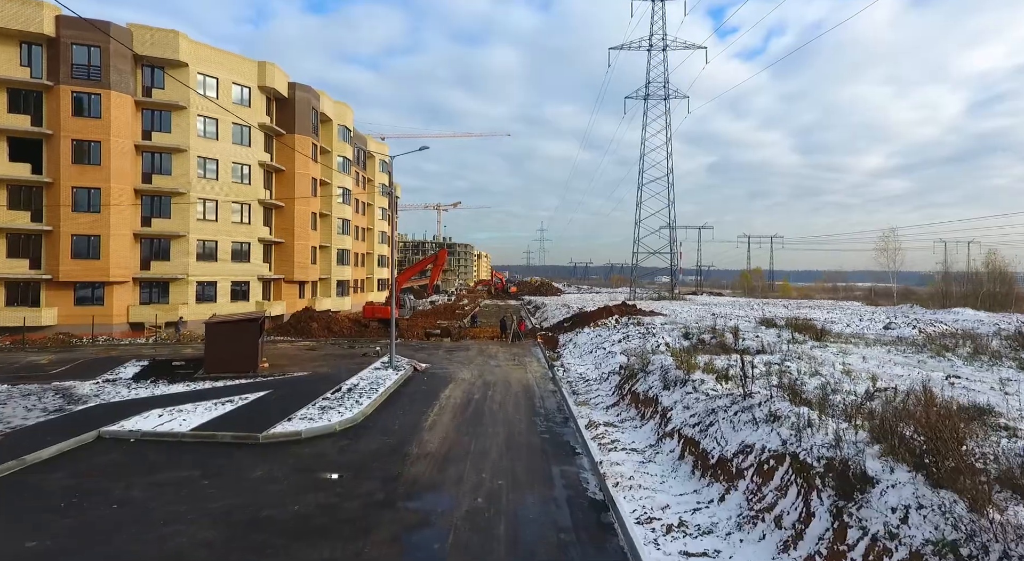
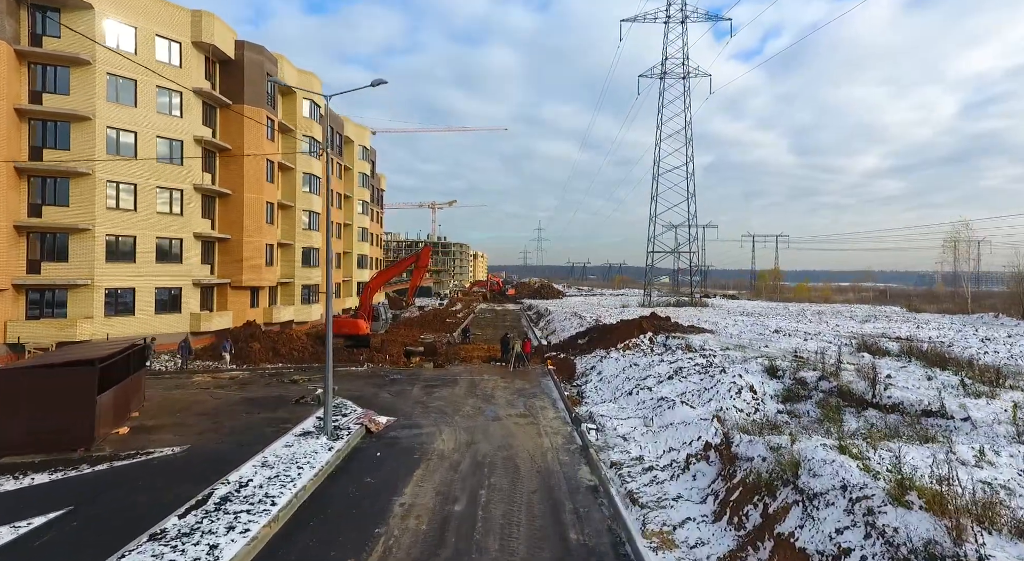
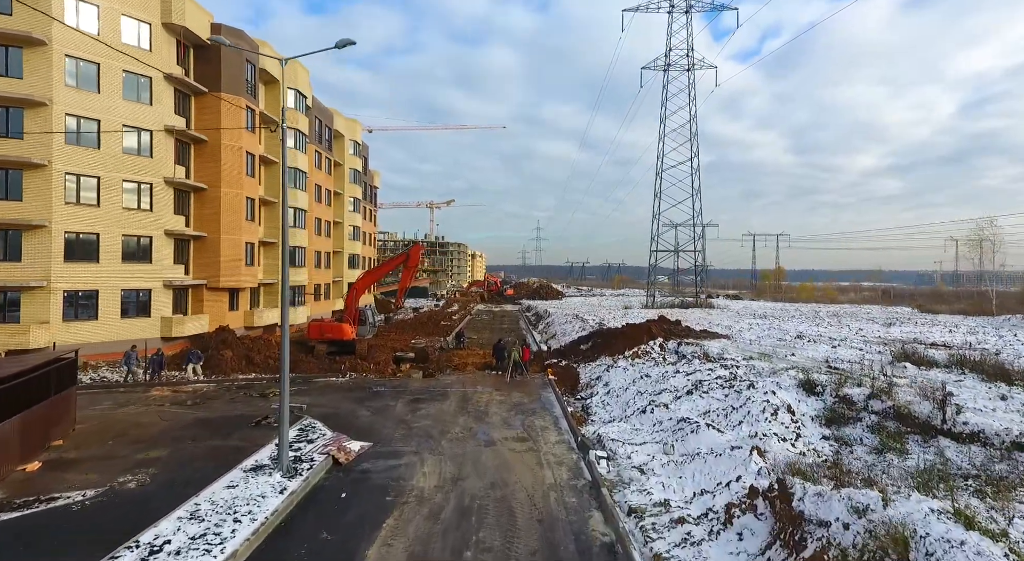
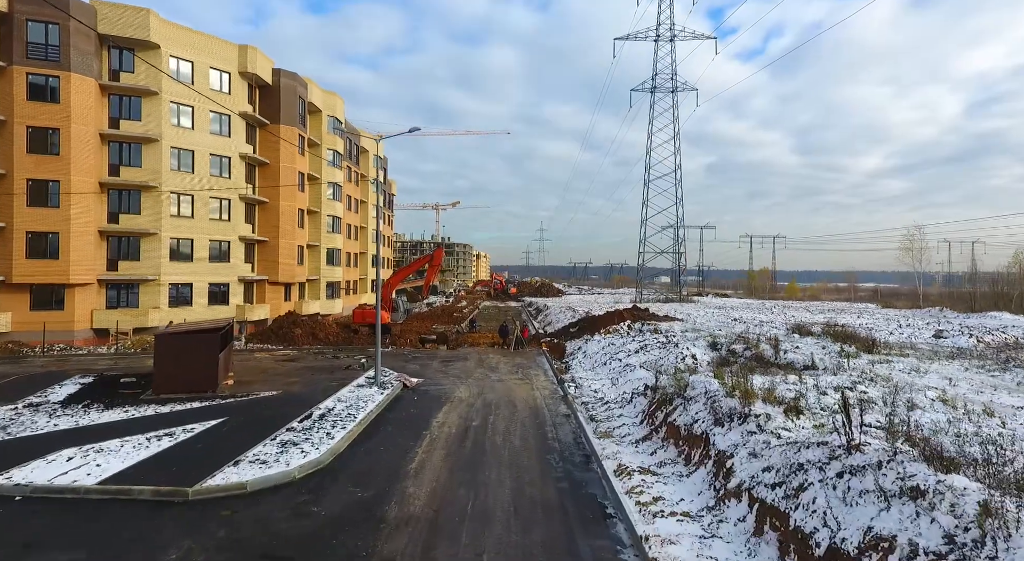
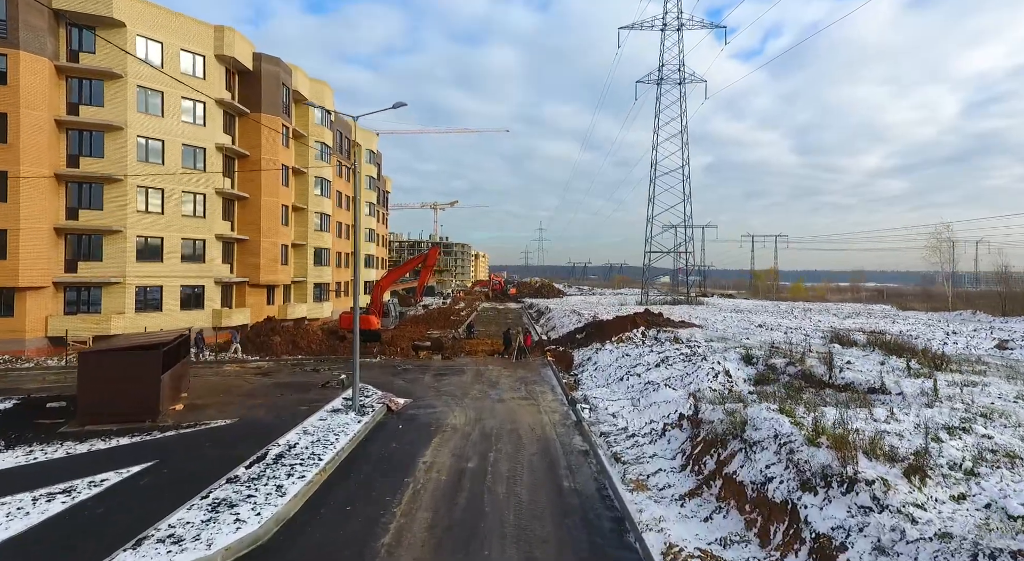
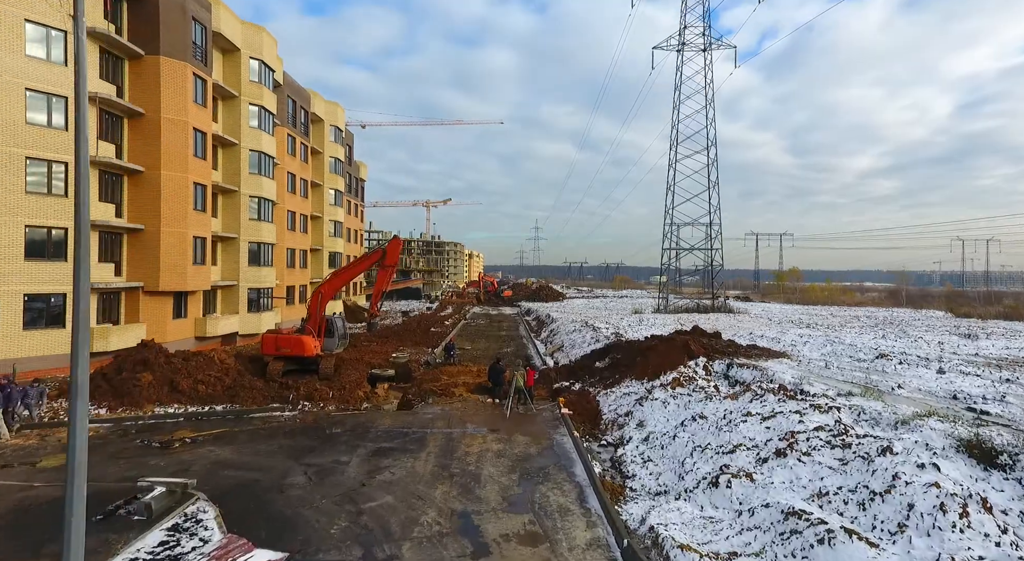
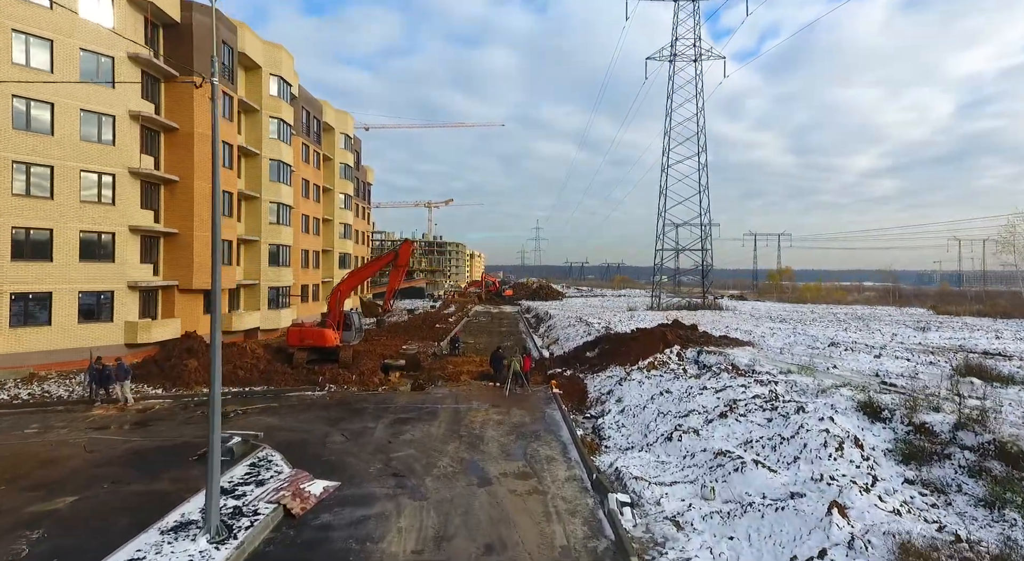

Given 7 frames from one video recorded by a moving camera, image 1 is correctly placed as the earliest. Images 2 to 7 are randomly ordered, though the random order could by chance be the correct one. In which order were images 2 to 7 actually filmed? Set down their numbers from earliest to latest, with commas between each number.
4, 5, 2, 3, 7, 6
